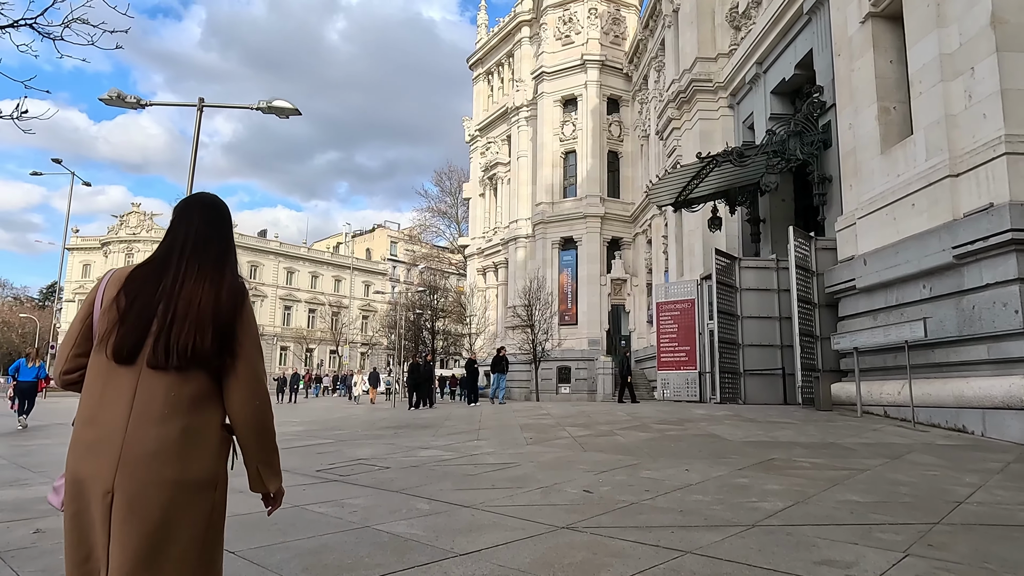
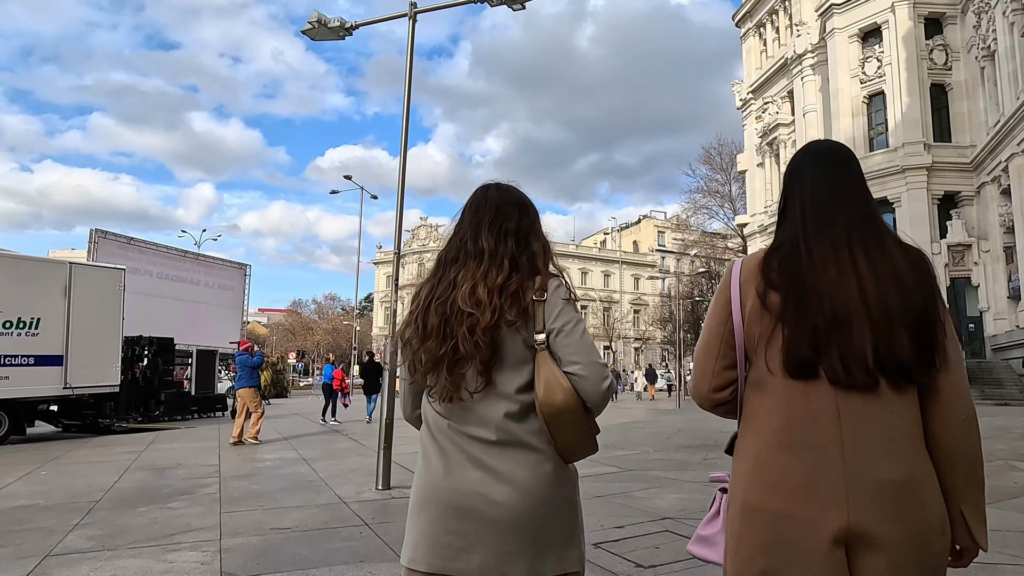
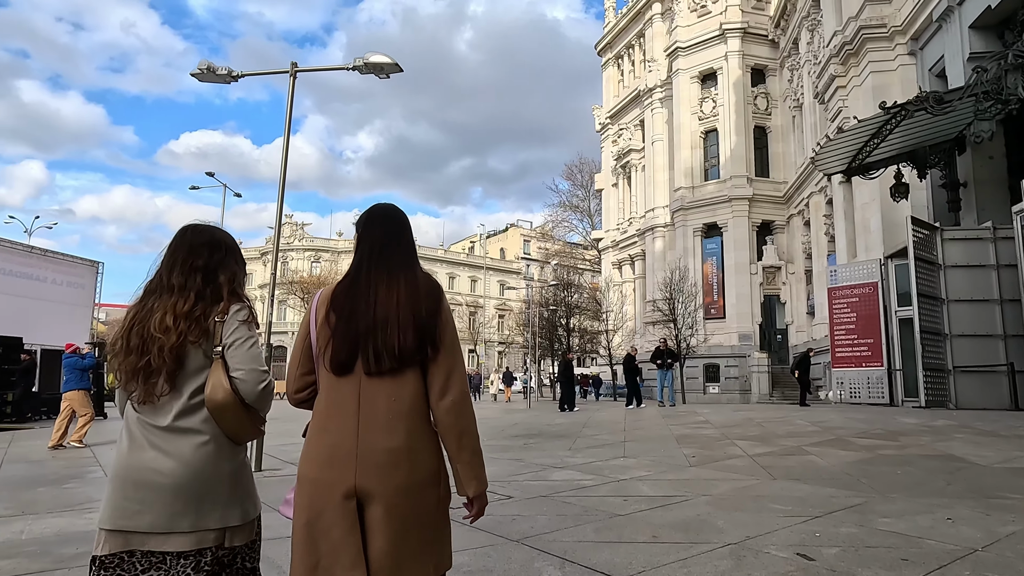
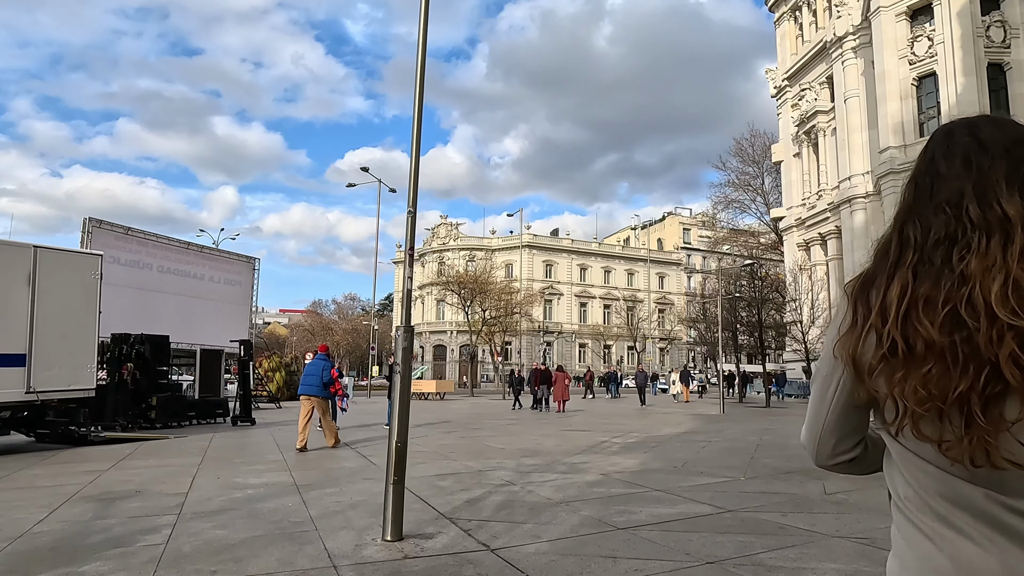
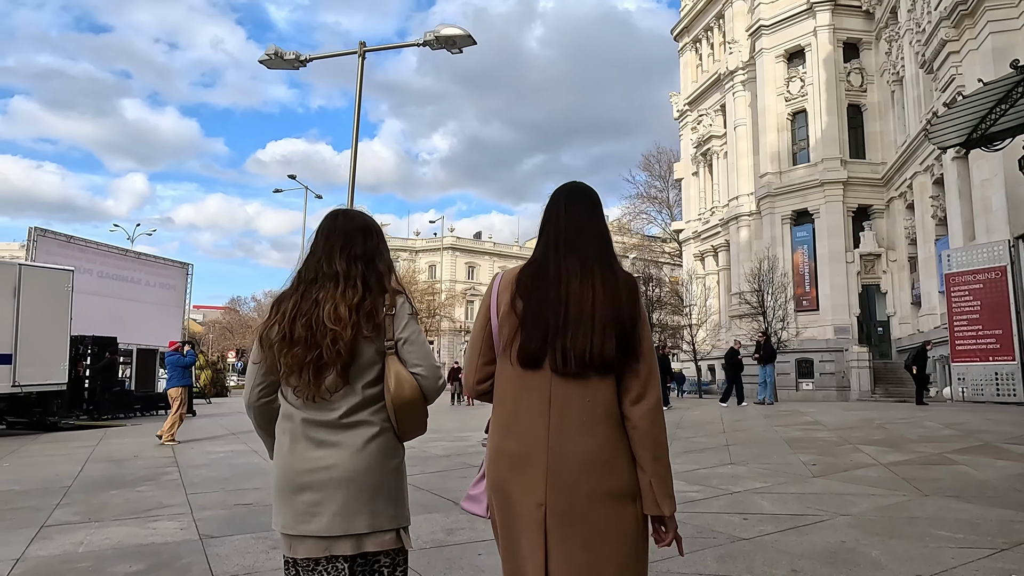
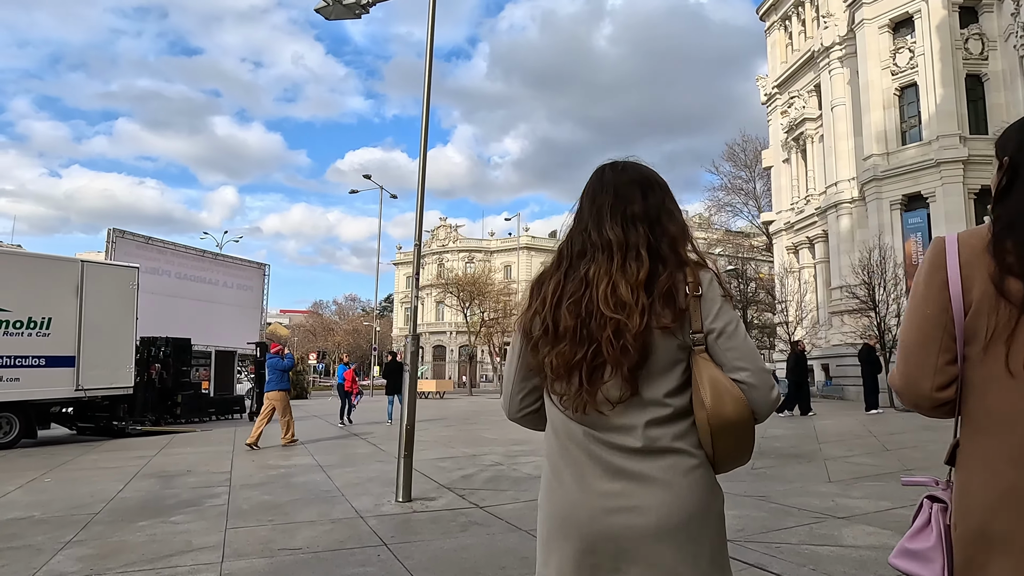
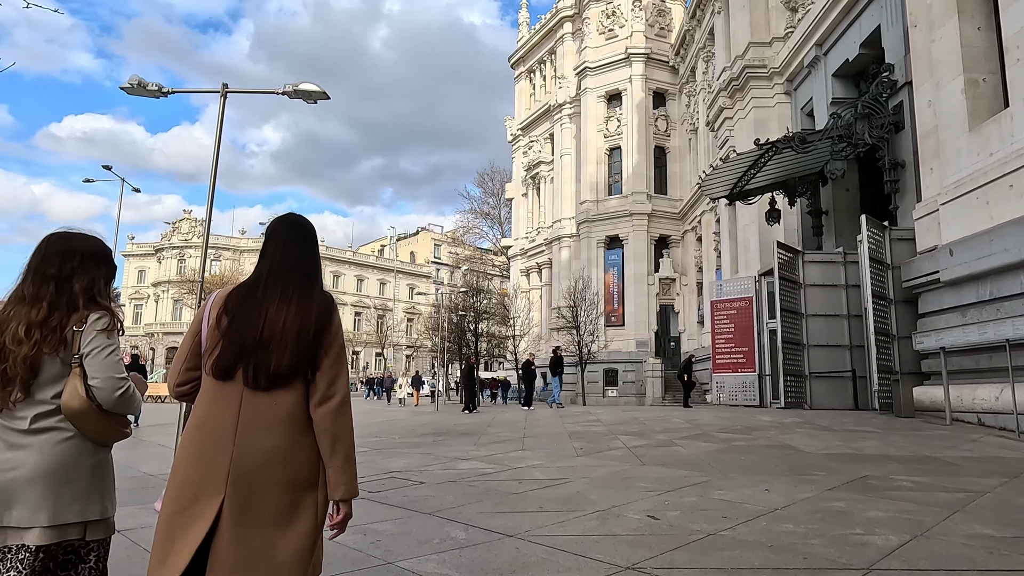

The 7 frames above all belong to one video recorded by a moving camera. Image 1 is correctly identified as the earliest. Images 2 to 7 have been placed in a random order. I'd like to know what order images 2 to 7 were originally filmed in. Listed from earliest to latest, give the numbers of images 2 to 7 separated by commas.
7, 3, 5, 2, 6, 4
